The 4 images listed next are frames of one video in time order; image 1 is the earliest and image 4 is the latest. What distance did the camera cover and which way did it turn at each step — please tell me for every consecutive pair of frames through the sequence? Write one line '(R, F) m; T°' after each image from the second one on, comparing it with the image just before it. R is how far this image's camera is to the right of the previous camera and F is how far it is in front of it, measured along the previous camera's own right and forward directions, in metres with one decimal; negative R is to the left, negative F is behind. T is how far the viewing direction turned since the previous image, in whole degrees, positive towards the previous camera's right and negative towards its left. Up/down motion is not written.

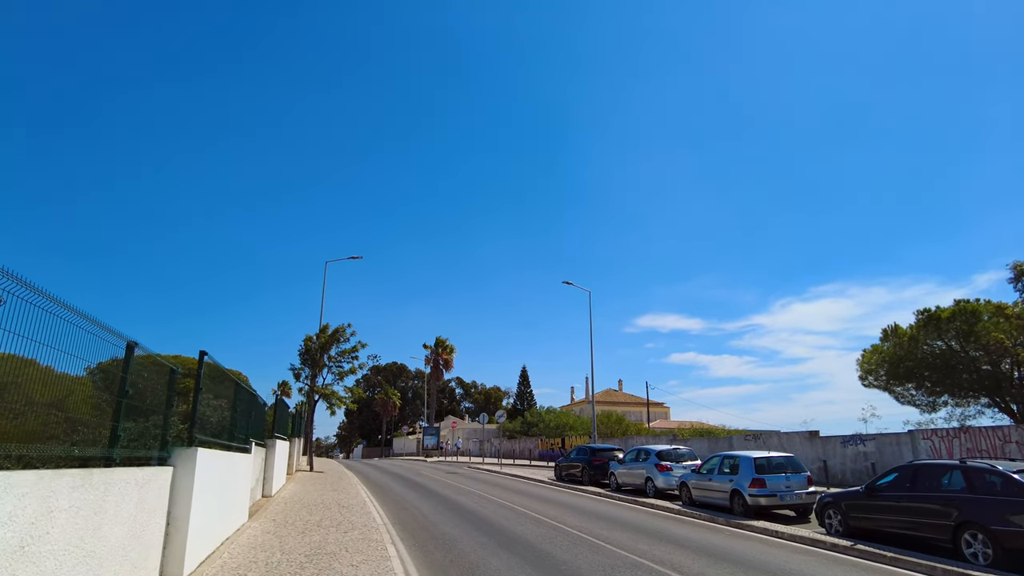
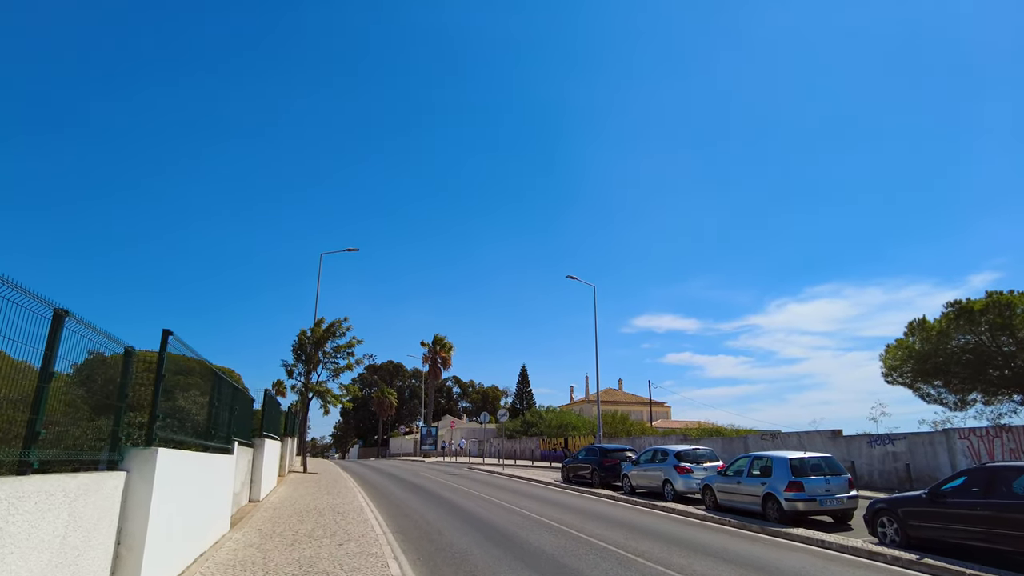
(-0.3, +1.3) m; 0°
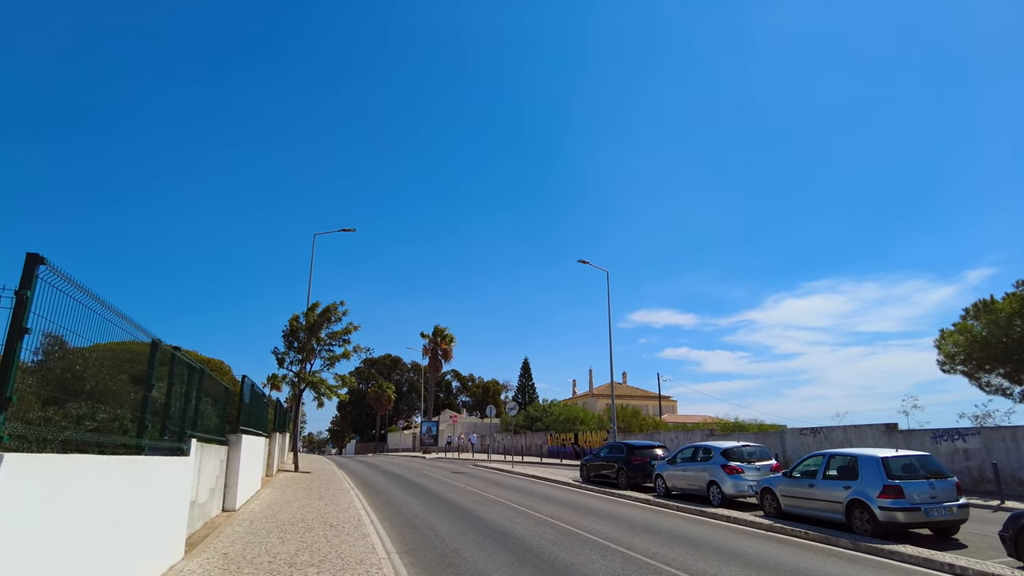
(-0.6, +2.4) m; 0°
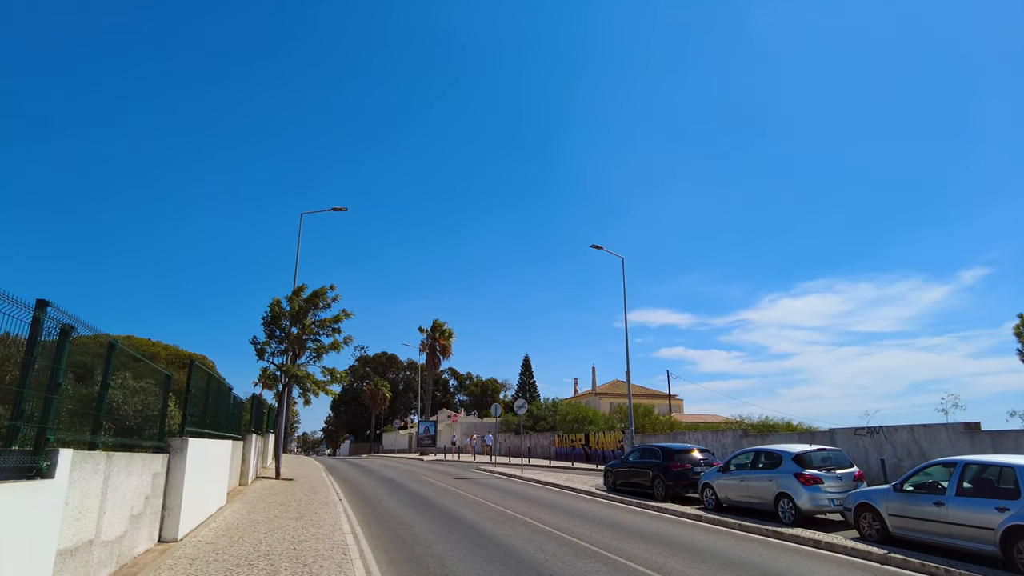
(-0.6, +2.9) m; 0°
